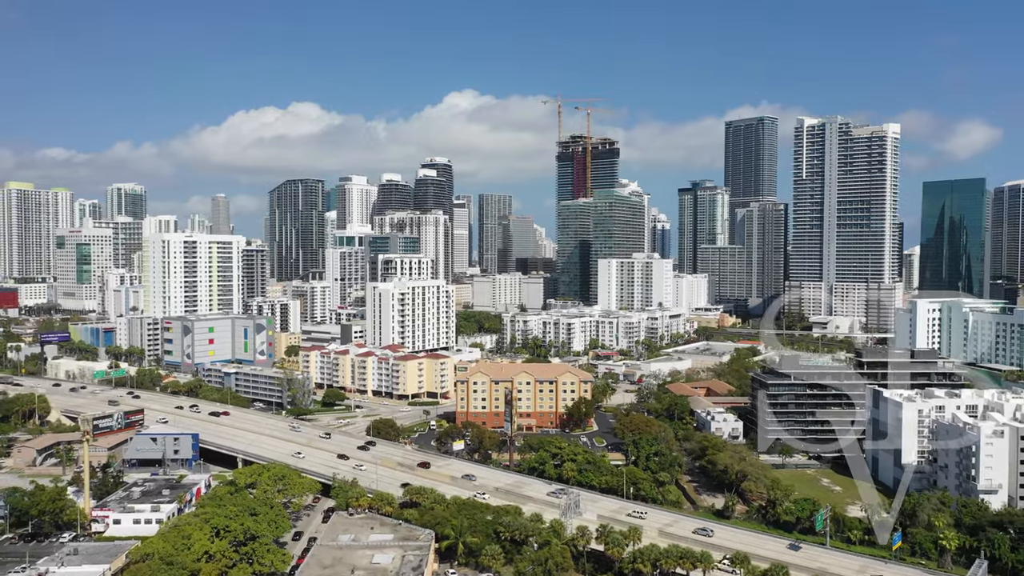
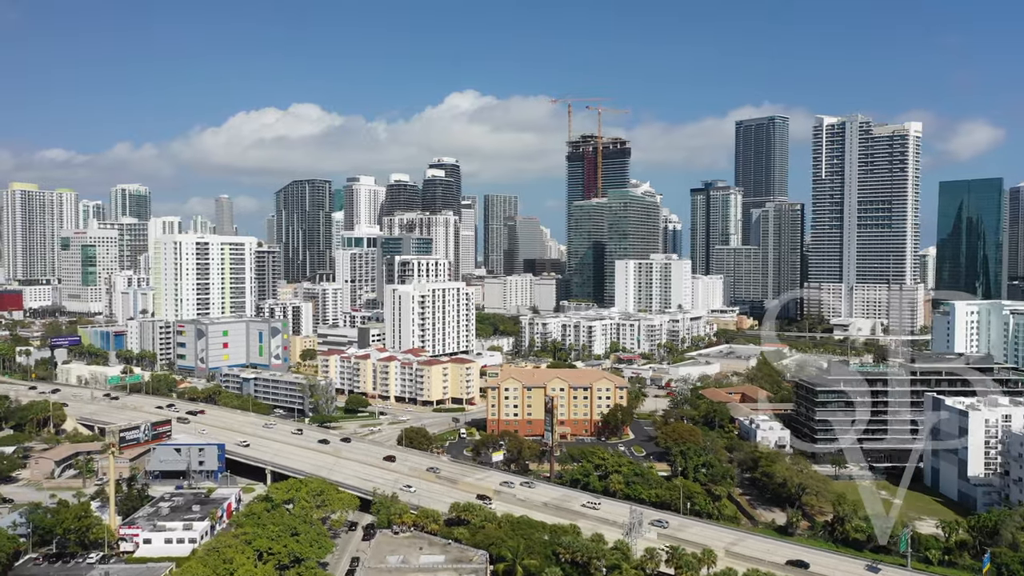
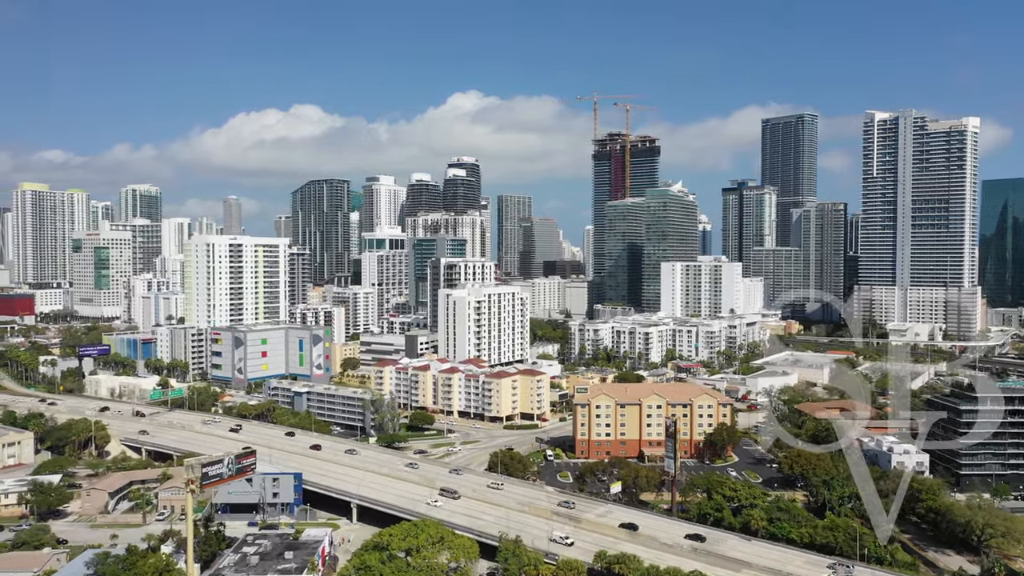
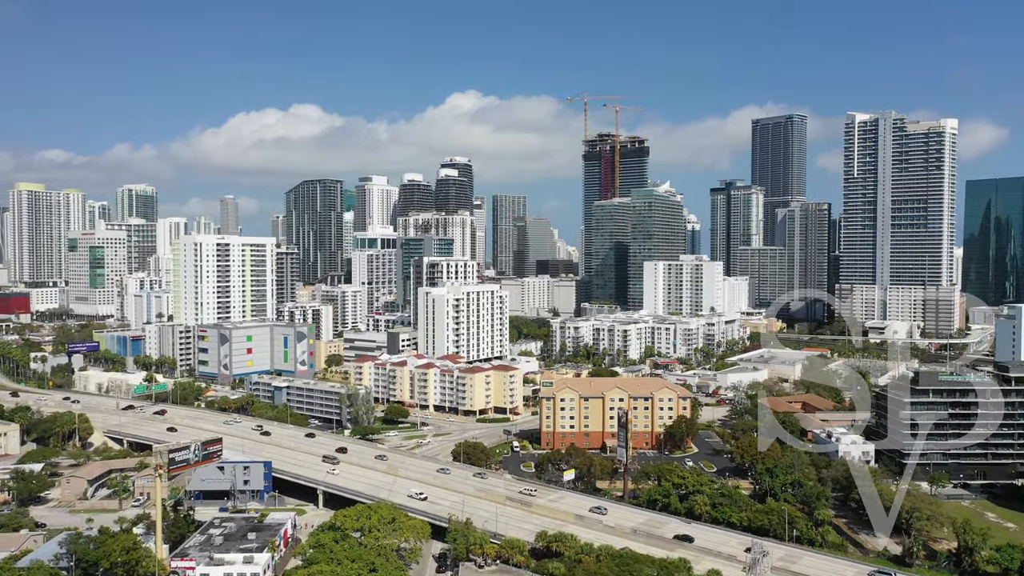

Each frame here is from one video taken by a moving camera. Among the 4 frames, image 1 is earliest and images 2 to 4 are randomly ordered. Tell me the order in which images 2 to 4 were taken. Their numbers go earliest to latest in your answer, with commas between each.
2, 4, 3
